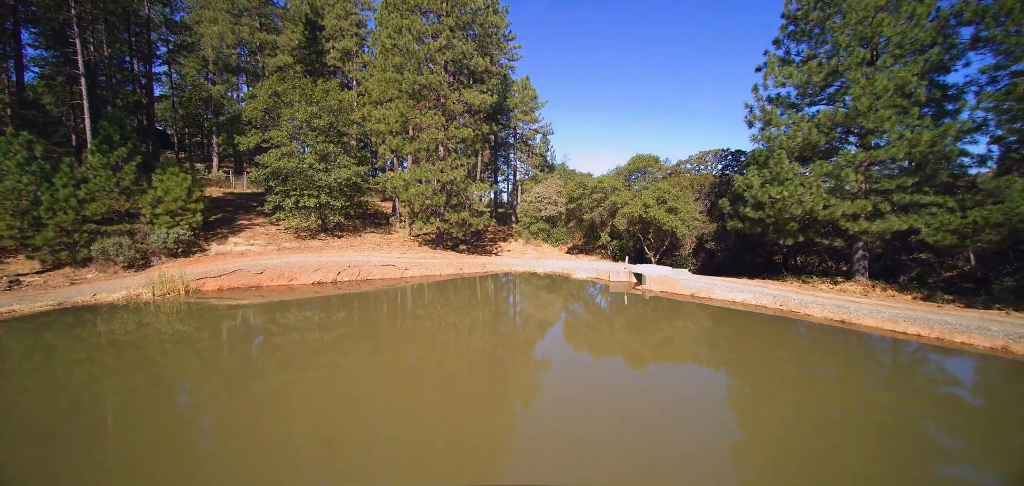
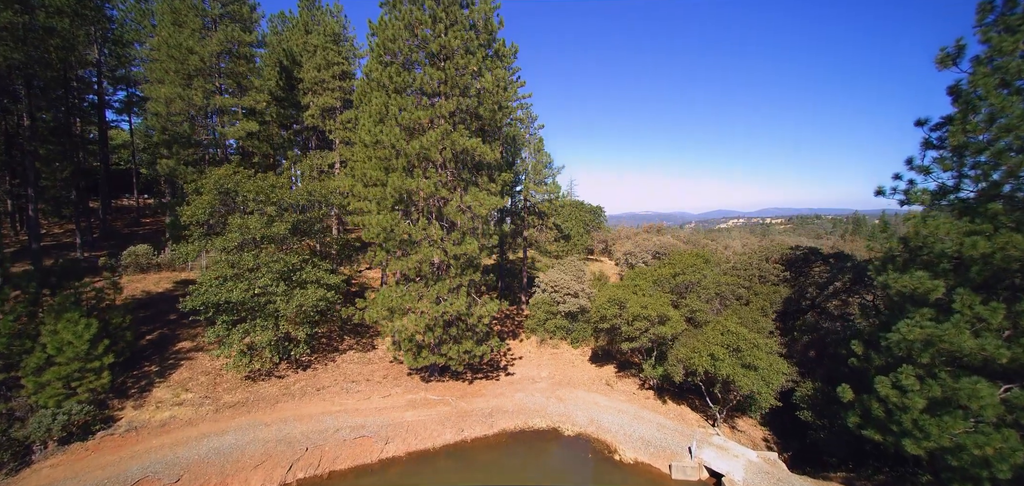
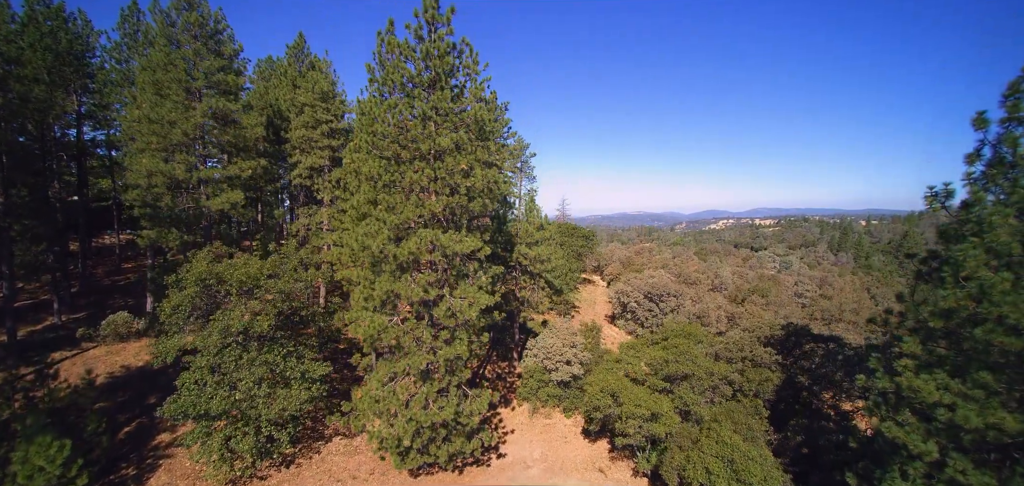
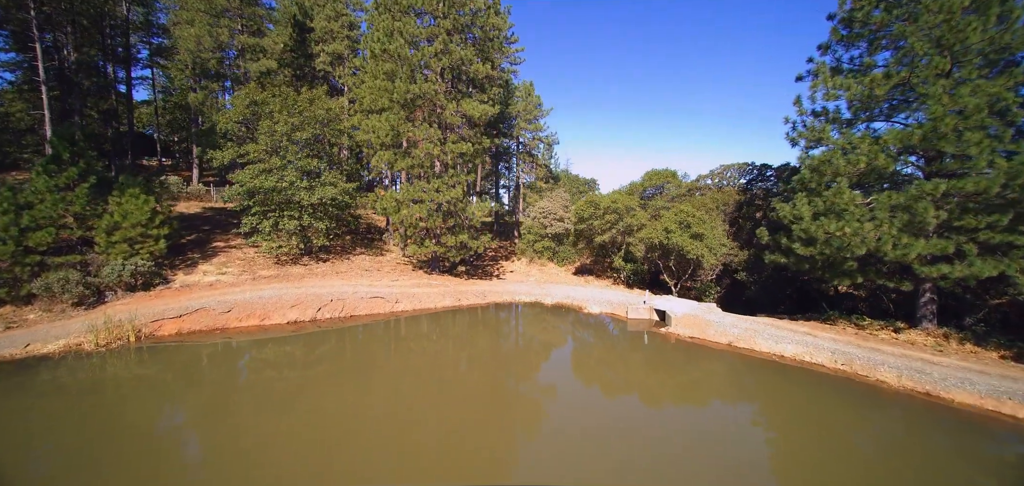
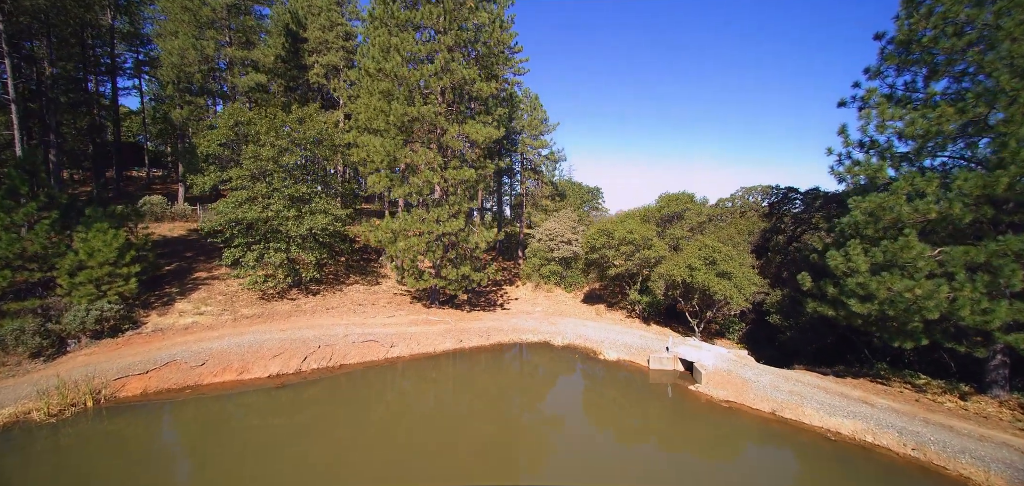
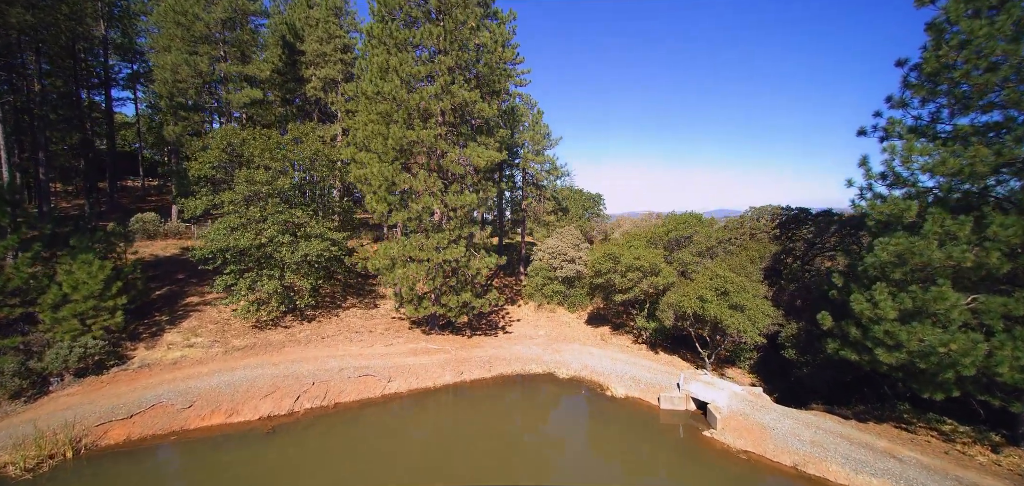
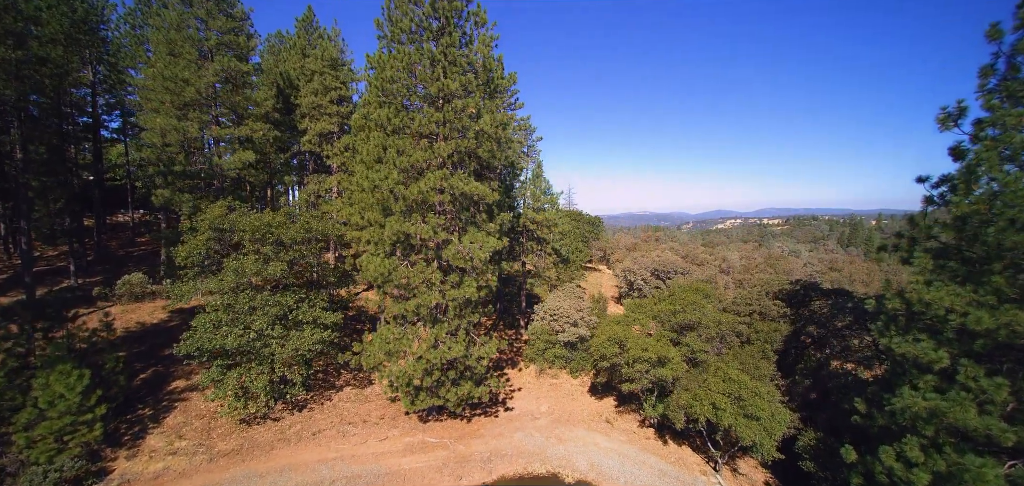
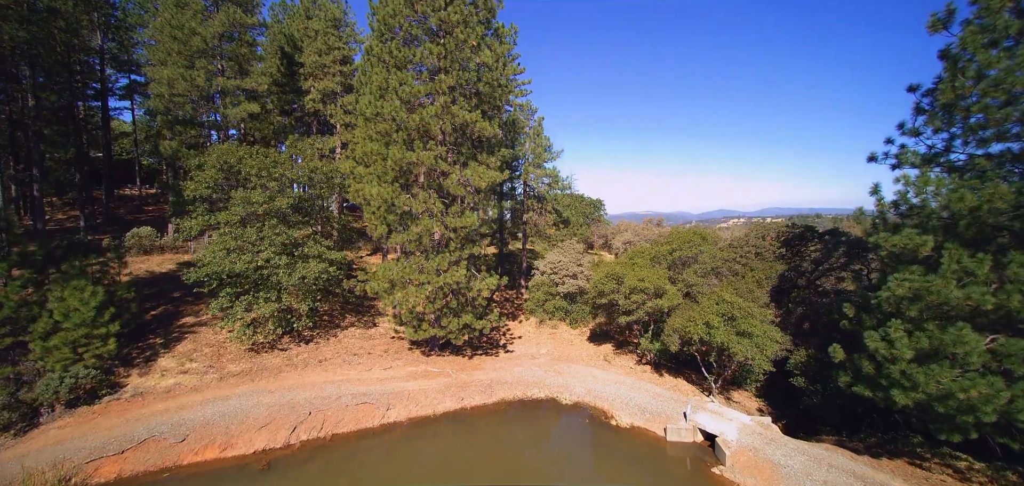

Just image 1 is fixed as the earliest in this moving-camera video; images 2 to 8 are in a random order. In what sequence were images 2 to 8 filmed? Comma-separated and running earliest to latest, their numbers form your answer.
4, 5, 6, 8, 2, 7, 3
